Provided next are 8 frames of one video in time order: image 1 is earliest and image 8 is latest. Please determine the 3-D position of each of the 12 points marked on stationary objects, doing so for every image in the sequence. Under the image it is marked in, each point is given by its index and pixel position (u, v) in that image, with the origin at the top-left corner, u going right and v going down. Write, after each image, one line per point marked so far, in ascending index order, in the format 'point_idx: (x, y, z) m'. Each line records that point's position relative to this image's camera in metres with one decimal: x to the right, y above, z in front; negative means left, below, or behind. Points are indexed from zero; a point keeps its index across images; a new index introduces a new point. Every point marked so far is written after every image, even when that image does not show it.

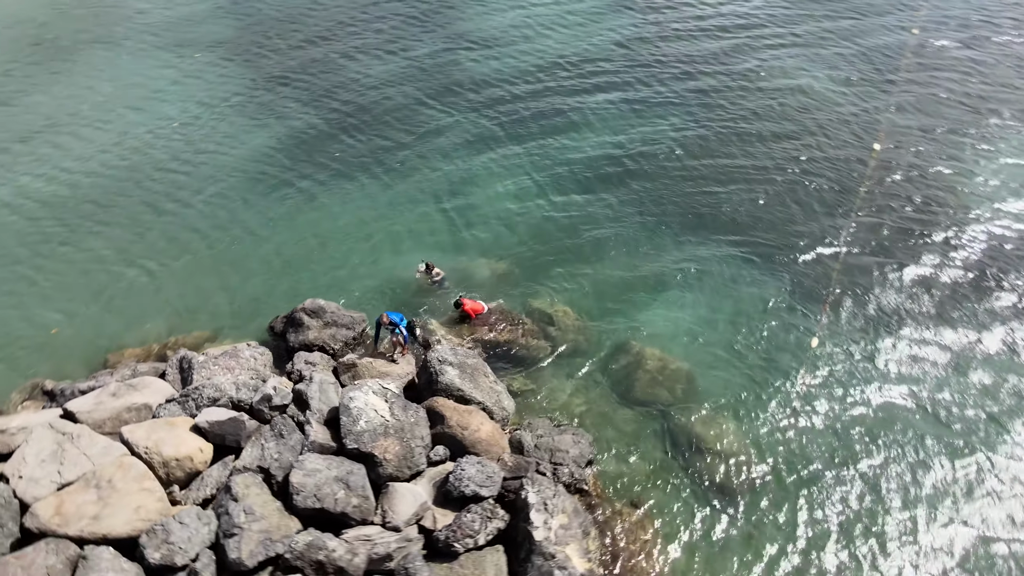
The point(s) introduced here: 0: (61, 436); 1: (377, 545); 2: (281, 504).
0: (-8.7, -2.9, +14.3) m
1: (-2.4, -4.5, +13.1) m
2: (-4.1, -3.9, +13.5) m
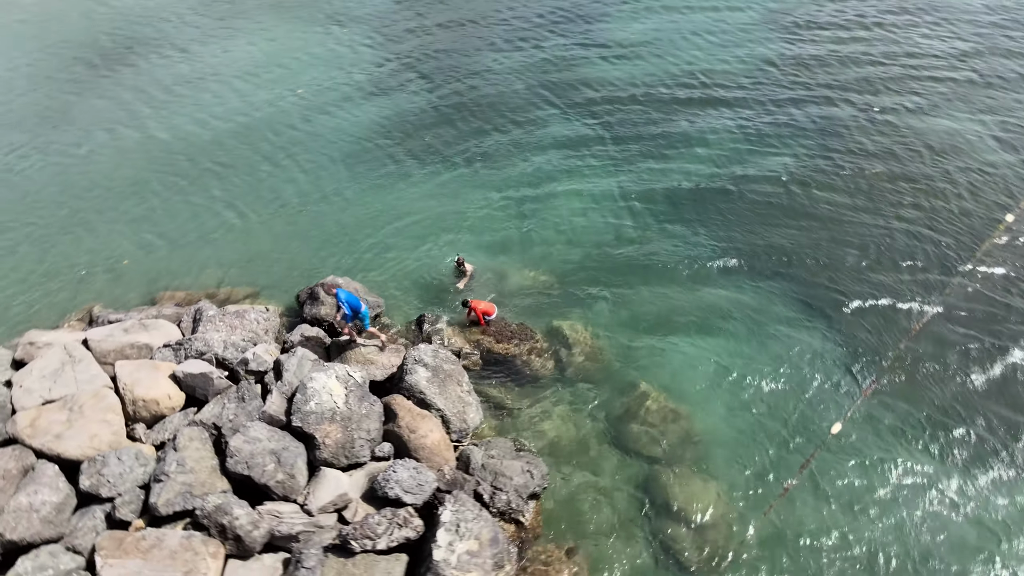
0: (-9.7, -1.5, +16.3) m
1: (-4.2, -4.3, +13.7) m
2: (-5.7, -3.4, +14.4) m
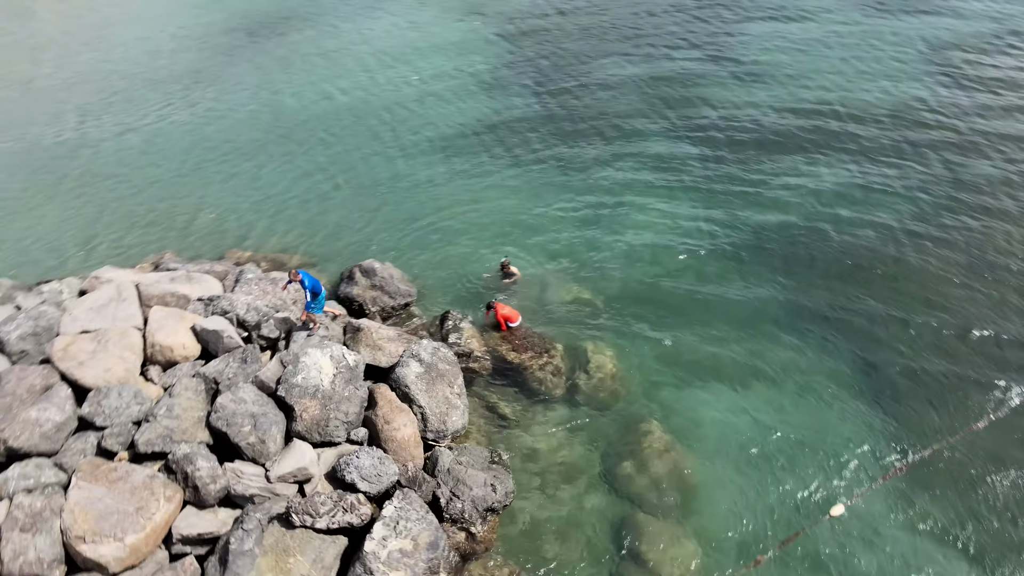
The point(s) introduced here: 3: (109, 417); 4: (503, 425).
0: (-9.6, -0.2, +18.2) m
1: (-5.3, -3.8, +14.6) m
2: (-6.4, -2.6, +15.6) m
3: (-8.2, -2.6, +15.1) m
4: (-0.1, -3.3, +18.0) m
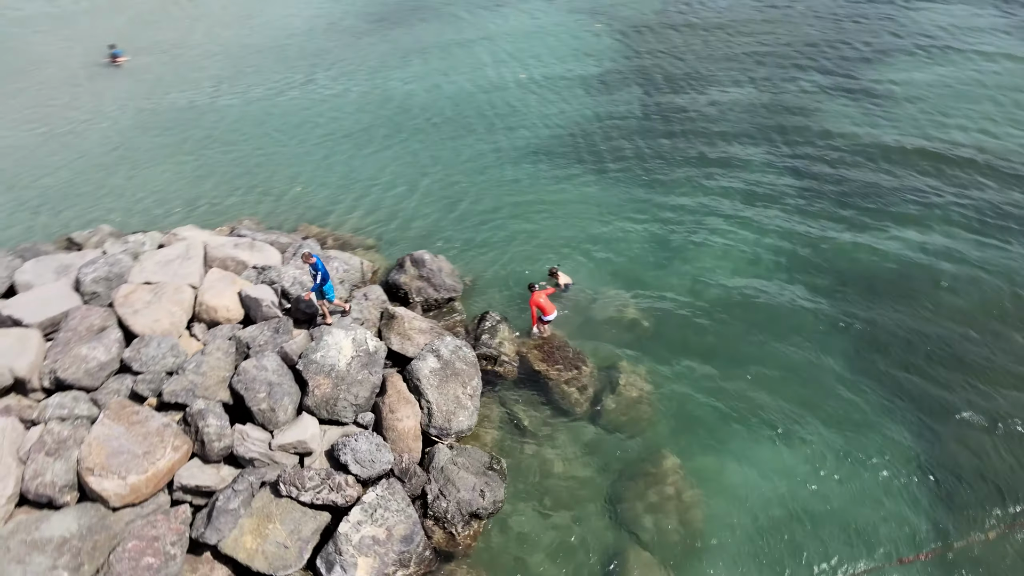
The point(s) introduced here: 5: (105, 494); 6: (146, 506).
0: (-8.6, +0.9, +19.7) m
1: (-5.5, -3.3, +15.4) m
2: (-6.3, -1.9, +16.6) m
3: (-8.1, -1.7, +16.4) m
4: (+0.2, -3.5, +17.9) m
5: (-7.7, -3.9, +14.1) m
6: (-7.0, -4.2, +14.5) m
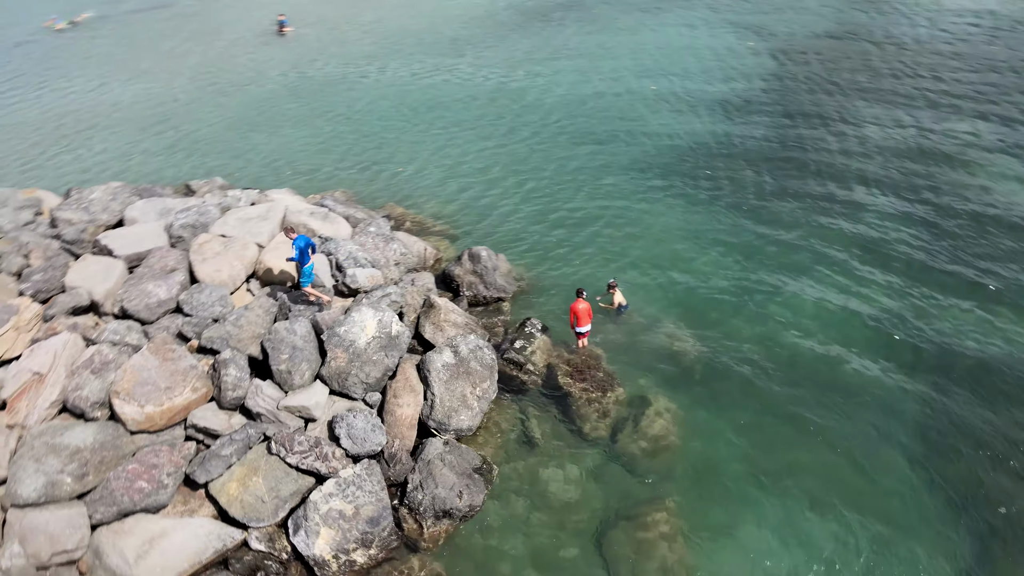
0: (-7.0, +2.1, +21.2) m
1: (-5.7, -2.5, +16.5) m
2: (-5.9, -1.1, +17.8) m
3: (-7.6, -0.5, +17.9) m
4: (+0.3, -3.7, +17.6) m
5: (-8.1, -2.7, +15.6) m
6: (-7.5, -3.1, +15.9) m
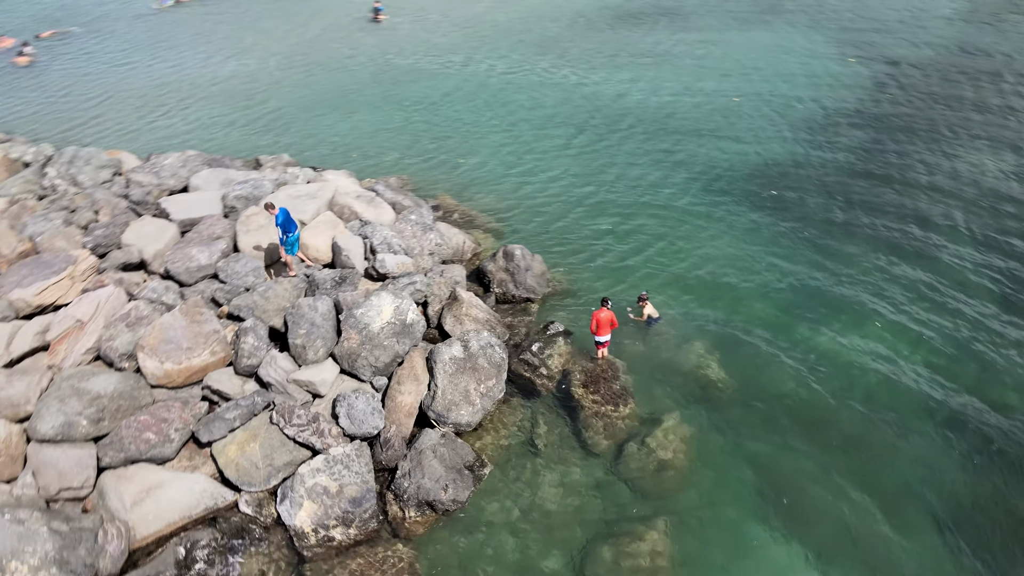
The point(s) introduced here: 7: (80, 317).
0: (-5.8, +2.8, +21.9) m
1: (-5.6, -1.9, +17.1) m
2: (-5.5, -0.4, +18.4) m
3: (-7.1, +0.3, +18.8) m
4: (+0.3, -3.7, +17.5) m
5: (-8.1, -1.8, +16.6) m
6: (-7.5, -2.3, +16.8) m
7: (-10.2, -0.7, +17.7) m
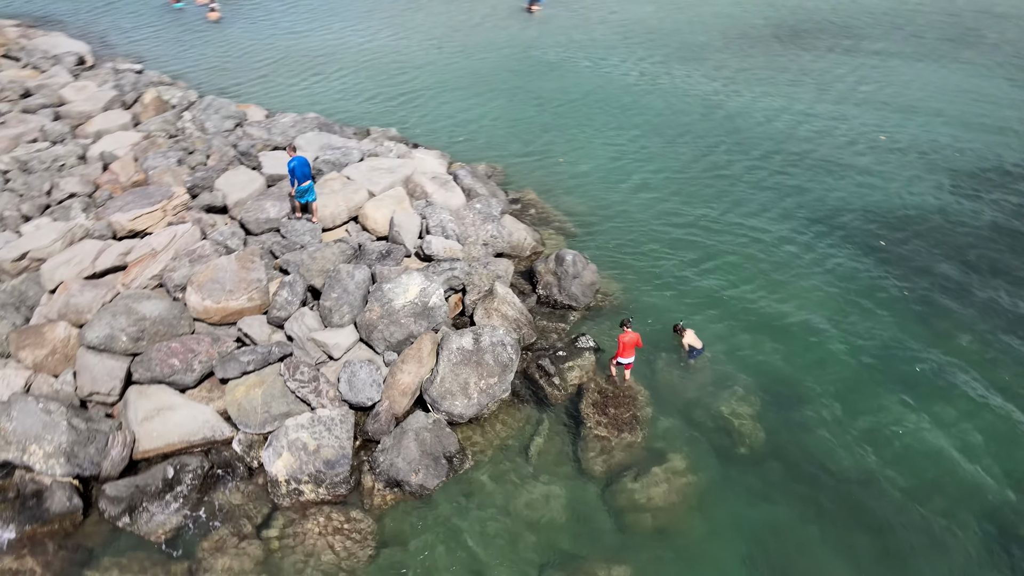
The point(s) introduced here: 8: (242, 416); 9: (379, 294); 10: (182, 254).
0: (-3.6, +3.7, +22.7) m
1: (-5.3, -0.9, +18.1) m
2: (-4.7, +0.5, +19.3) m
3: (-6.0, +1.5, +20.0) m
4: (+0.1, -3.8, +17.2) m
5: (-7.8, -0.4, +18.1) m
6: (-7.3, -1.0, +18.2) m
7: (-9.4, +1.1, +19.7) m
8: (-6.0, -2.8, +16.6) m
9: (-3.2, -0.1, +18.2) m
10: (-8.6, +0.9, +19.5) m
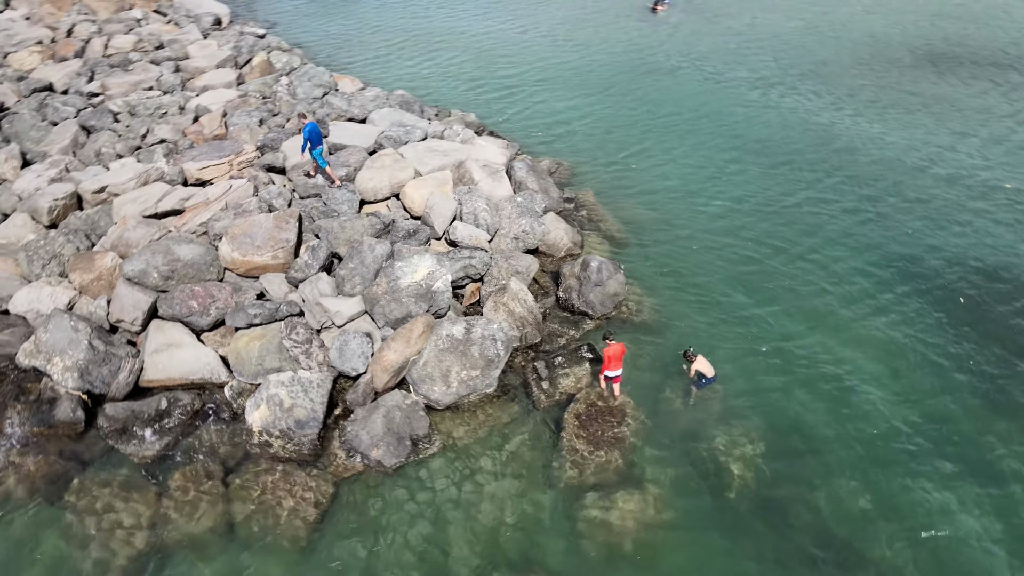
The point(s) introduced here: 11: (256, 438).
0: (-1.9, +4.2, +22.9) m
1: (-5.2, 0.0, +18.8) m
2: (-4.1, +1.3, +19.8) m
3: (-5.1, +2.5, +20.8) m
4: (-0.5, -3.6, +16.9) m
5: (-7.5, +0.9, +19.3) m
6: (-7.1, +0.2, +19.3) m
7: (-8.5, +2.6, +21.1) m
8: (-6.4, -1.8, +17.5) m
9: (-3.0, +0.5, +18.5) m
10: (-7.8, +2.3, +20.7) m
11: (-5.7, -3.3, +16.3) m
